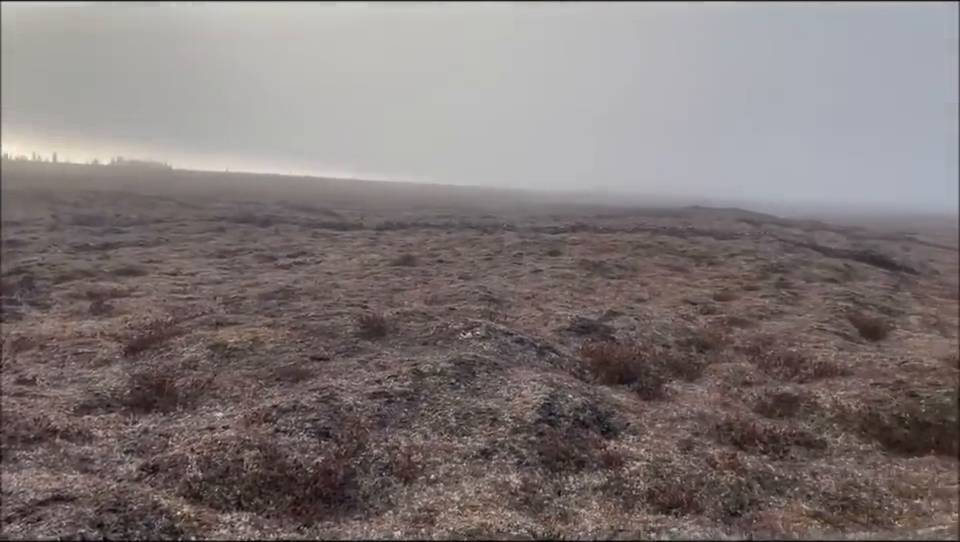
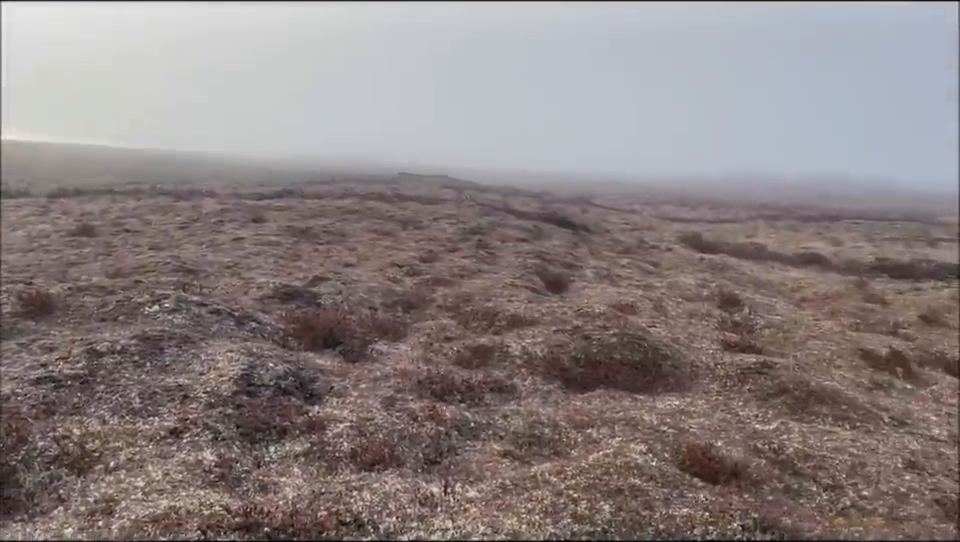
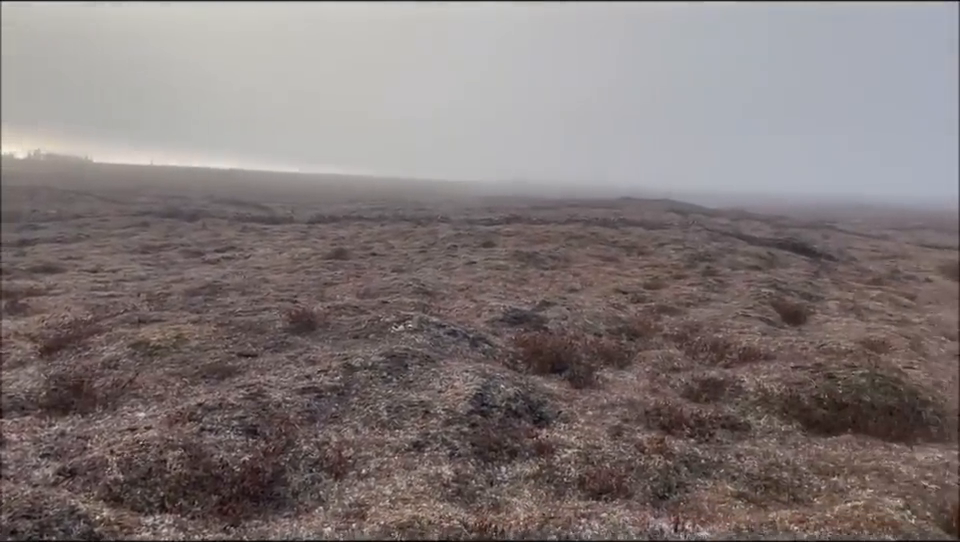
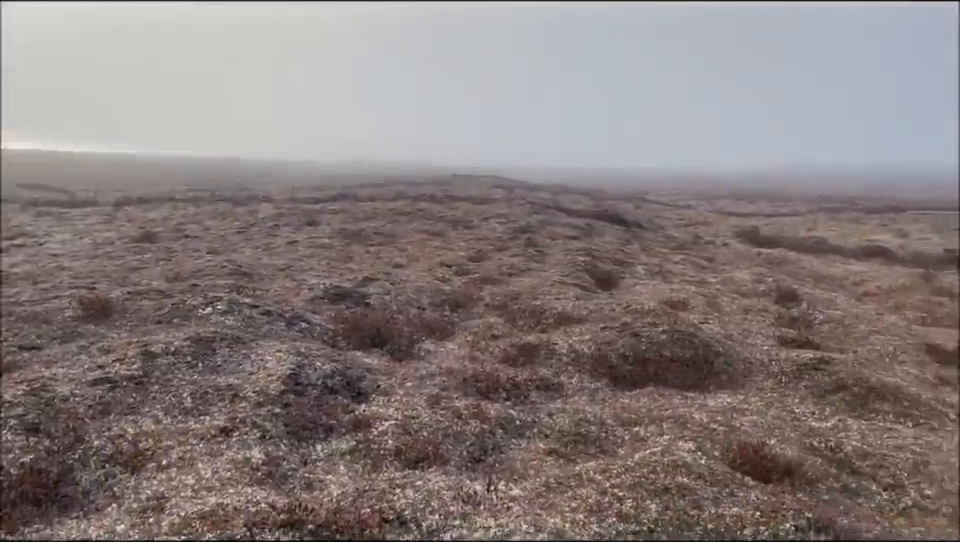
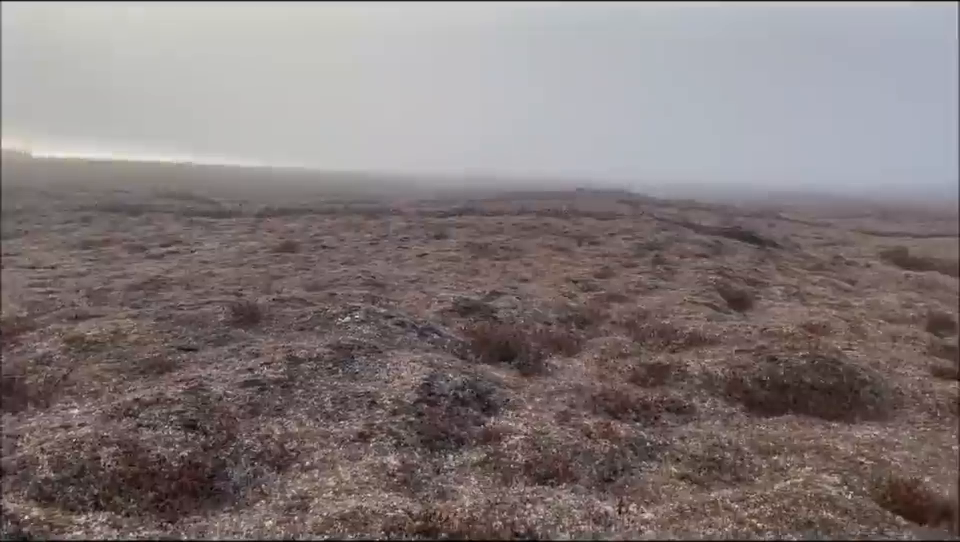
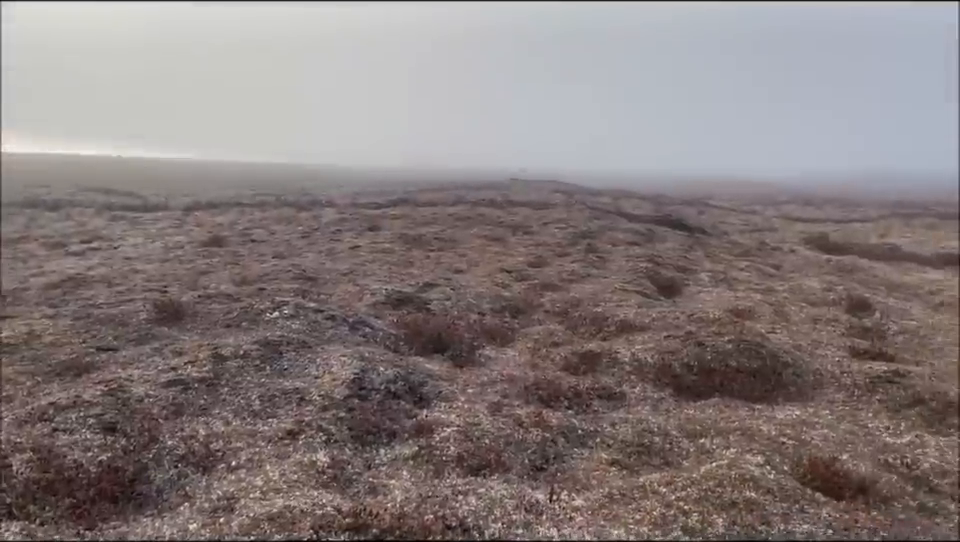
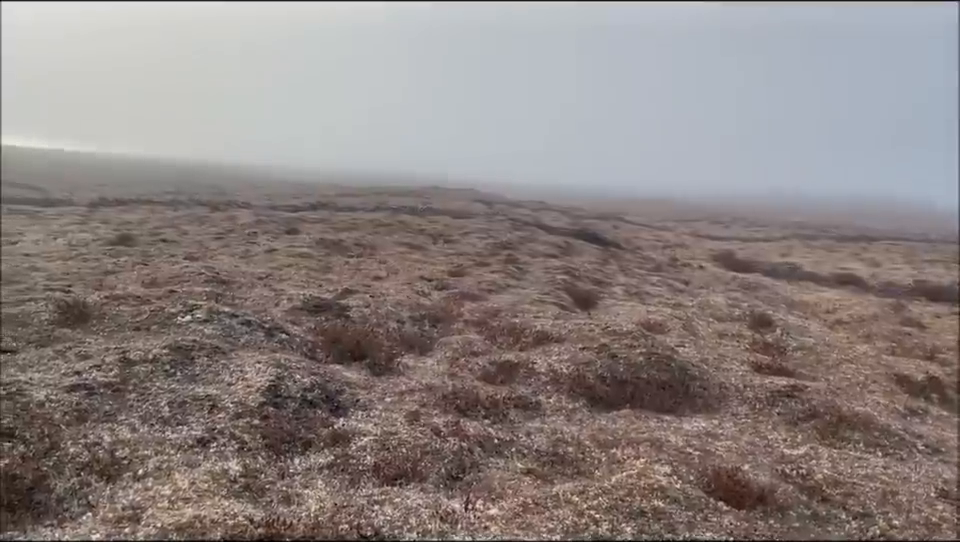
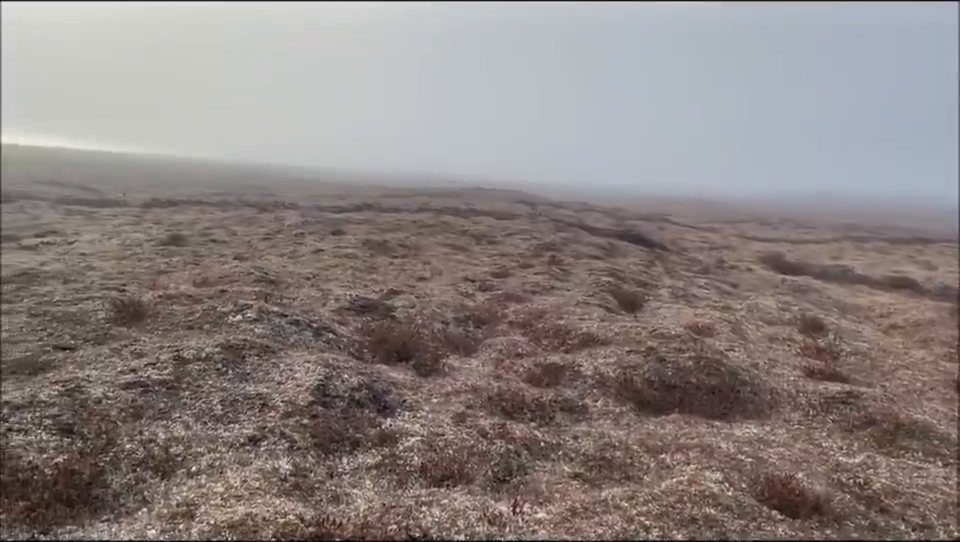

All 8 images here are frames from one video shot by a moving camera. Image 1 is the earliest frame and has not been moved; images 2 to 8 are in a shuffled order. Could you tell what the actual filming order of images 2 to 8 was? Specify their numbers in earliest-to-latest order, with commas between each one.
3, 5, 6, 4, 2, 7, 8
